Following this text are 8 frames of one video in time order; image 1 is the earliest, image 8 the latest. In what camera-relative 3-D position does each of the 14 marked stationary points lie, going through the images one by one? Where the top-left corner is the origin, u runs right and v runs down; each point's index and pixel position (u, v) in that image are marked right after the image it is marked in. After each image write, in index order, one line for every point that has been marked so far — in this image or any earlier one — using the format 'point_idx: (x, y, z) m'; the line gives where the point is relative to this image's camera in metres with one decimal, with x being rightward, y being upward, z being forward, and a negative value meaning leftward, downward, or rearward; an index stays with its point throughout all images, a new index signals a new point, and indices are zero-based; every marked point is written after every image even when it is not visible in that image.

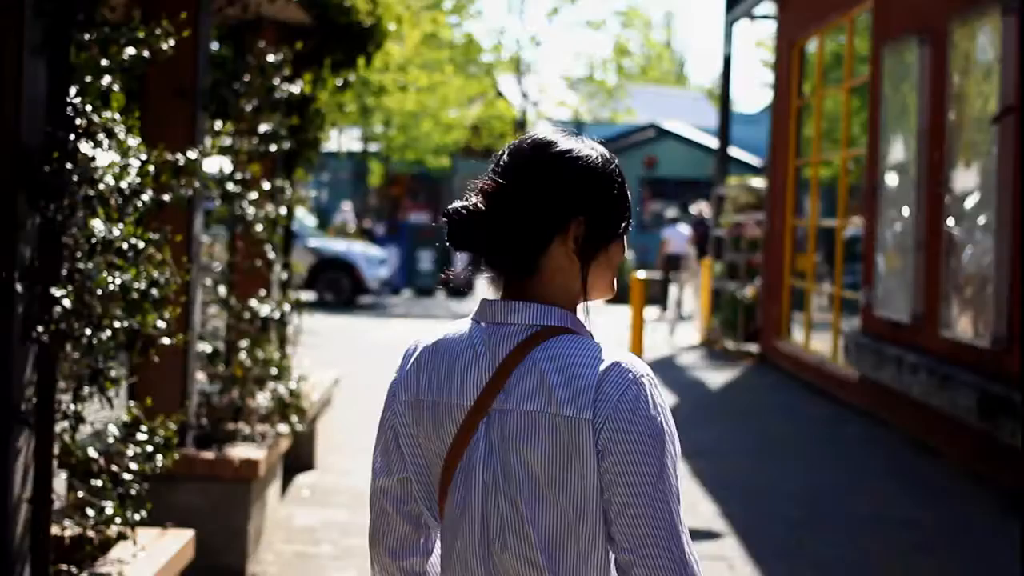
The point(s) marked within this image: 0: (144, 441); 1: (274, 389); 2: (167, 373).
0: (-1.1, -0.5, +5.3) m
1: (-1.1, -0.5, +7.9) m
2: (-1.4, -0.4, +6.8) m
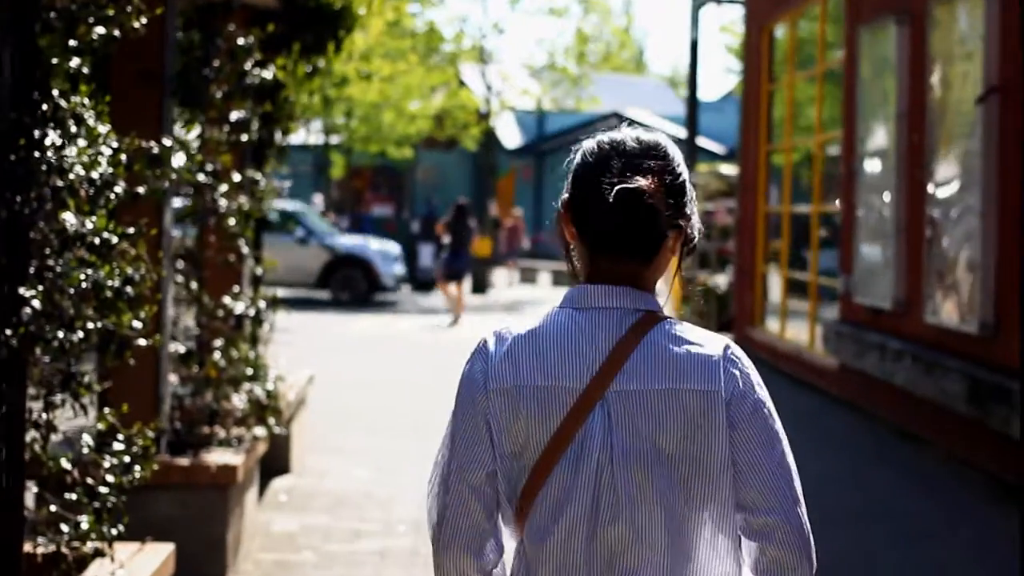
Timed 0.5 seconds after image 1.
0: (-1.1, -0.5, +4.9) m
1: (-1.1, -0.5, +7.5) m
2: (-1.4, -0.4, +6.4) m
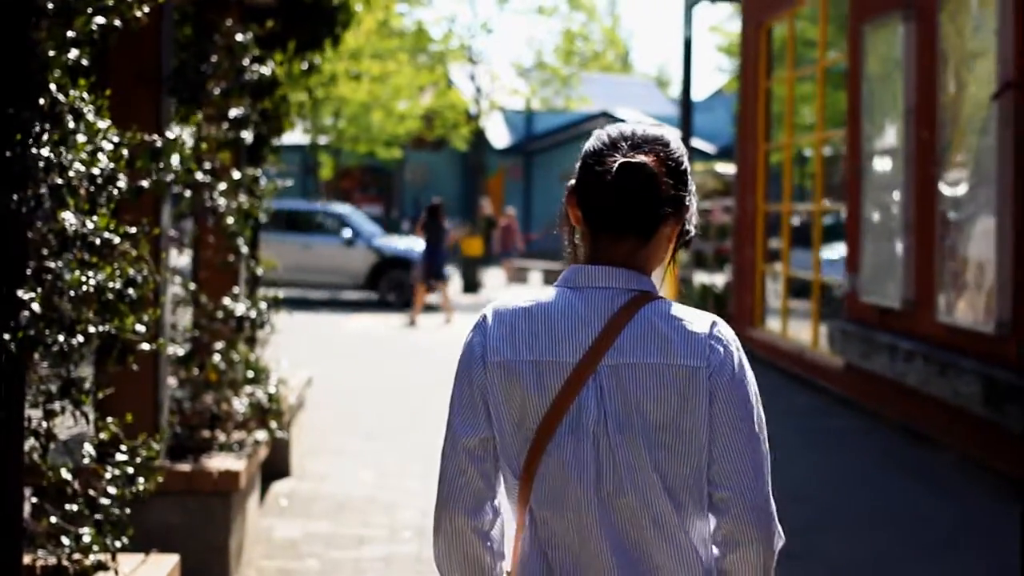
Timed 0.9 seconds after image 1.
0: (-1.1, -0.5, +4.7) m
1: (-1.1, -0.5, +7.4) m
2: (-1.4, -0.4, +6.3) m
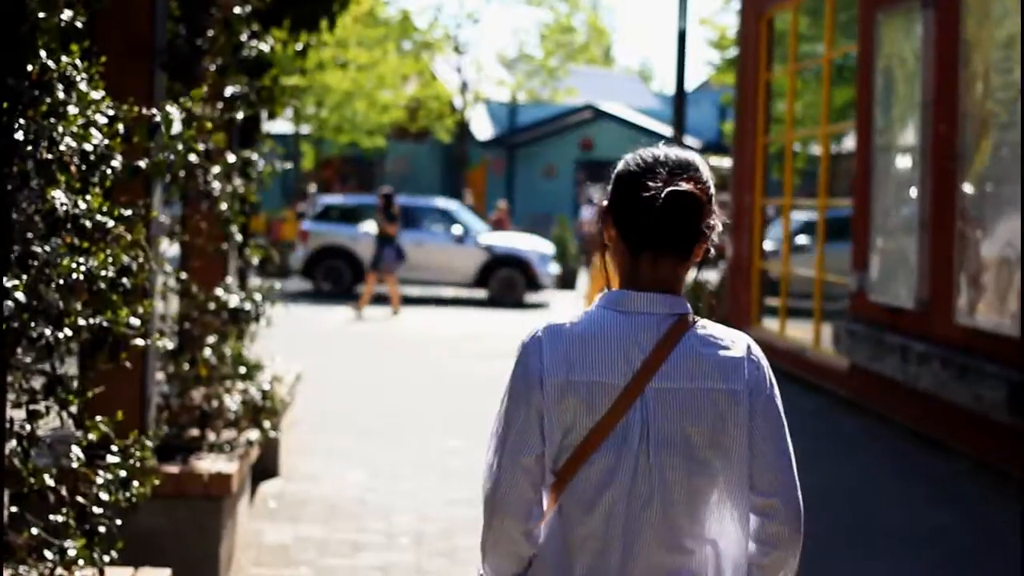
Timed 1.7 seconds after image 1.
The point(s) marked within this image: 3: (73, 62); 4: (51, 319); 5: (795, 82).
0: (-1.0, -0.5, +4.3) m
1: (-1.1, -0.4, +6.9) m
2: (-1.3, -0.3, +5.8) m
3: (-1.0, +0.5, +4.0) m
4: (-1.1, -0.1, +3.9) m
5: (+2.4, +1.7, +14.5) m
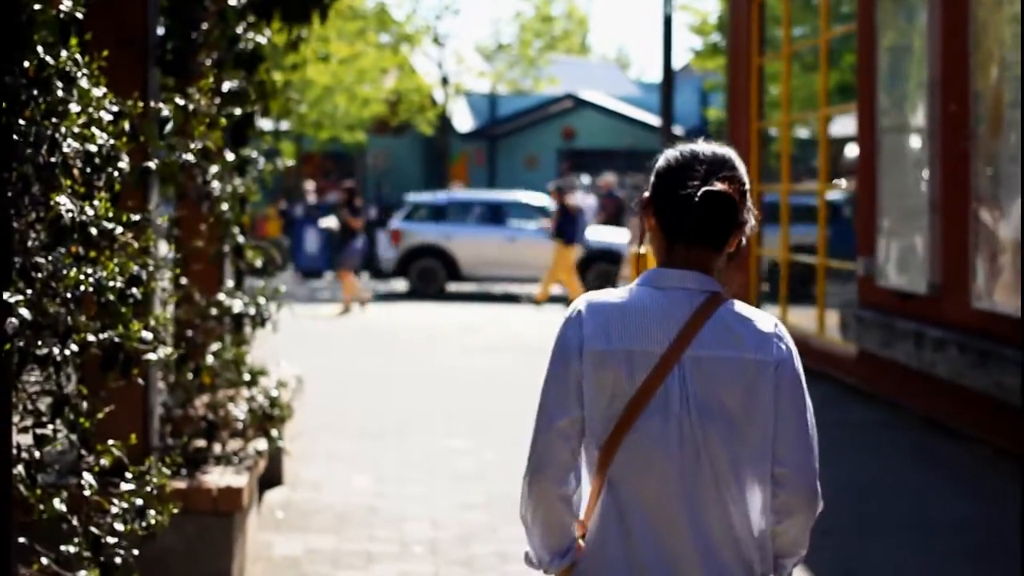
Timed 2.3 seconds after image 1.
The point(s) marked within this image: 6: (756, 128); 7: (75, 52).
0: (-0.9, -0.5, +4.0) m
1: (-1.0, -0.4, +6.7) m
2: (-1.2, -0.4, +5.6) m
3: (-0.9, +0.5, +3.7) m
4: (-1.0, -0.1, +3.6) m
5: (+2.3, +1.8, +14.3) m
6: (+2.2, +1.4, +15.4) m
7: (-1.0, +0.5, +3.7) m
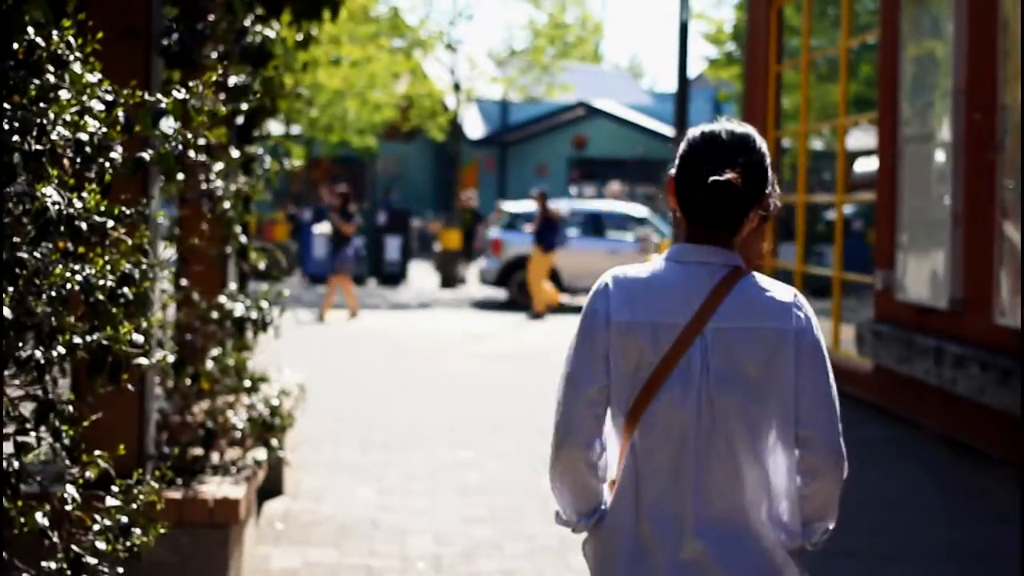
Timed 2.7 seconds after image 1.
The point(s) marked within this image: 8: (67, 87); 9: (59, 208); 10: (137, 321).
0: (-0.9, -0.5, +3.8) m
1: (-1.0, -0.5, +6.4) m
2: (-1.2, -0.4, +5.3) m
3: (-0.9, +0.5, +3.5) m
4: (-0.9, -0.1, +3.4) m
5: (+2.4, +1.7, +14.0) m
6: (+2.3, +1.3, +15.1) m
7: (-0.9, +0.5, +3.5) m
8: (-0.9, +0.4, +3.4) m
9: (-0.9, +0.2, +3.4) m
10: (-0.9, -0.1, +4.0) m
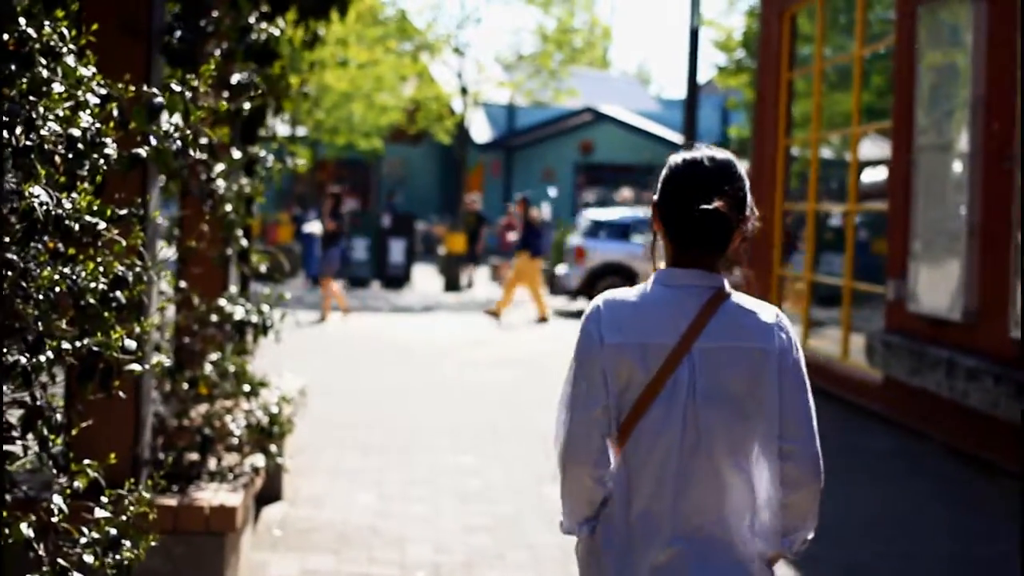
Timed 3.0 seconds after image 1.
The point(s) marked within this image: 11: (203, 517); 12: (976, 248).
0: (-0.9, -0.5, +3.7) m
1: (-1.0, -0.5, +6.3) m
2: (-1.2, -0.4, +5.2) m
3: (-0.9, +0.5, +3.3) m
4: (-0.9, -0.1, +3.3) m
5: (+2.5, +1.7, +13.9) m
6: (+2.3, +1.2, +15.0) m
7: (-0.9, +0.5, +3.4) m
8: (-0.9, +0.4, +3.3) m
9: (-0.9, +0.2, +3.3) m
10: (-0.9, -0.1, +3.9) m
11: (-1.0, -0.7, +5.3) m
12: (+2.6, +0.2, +9.5) m
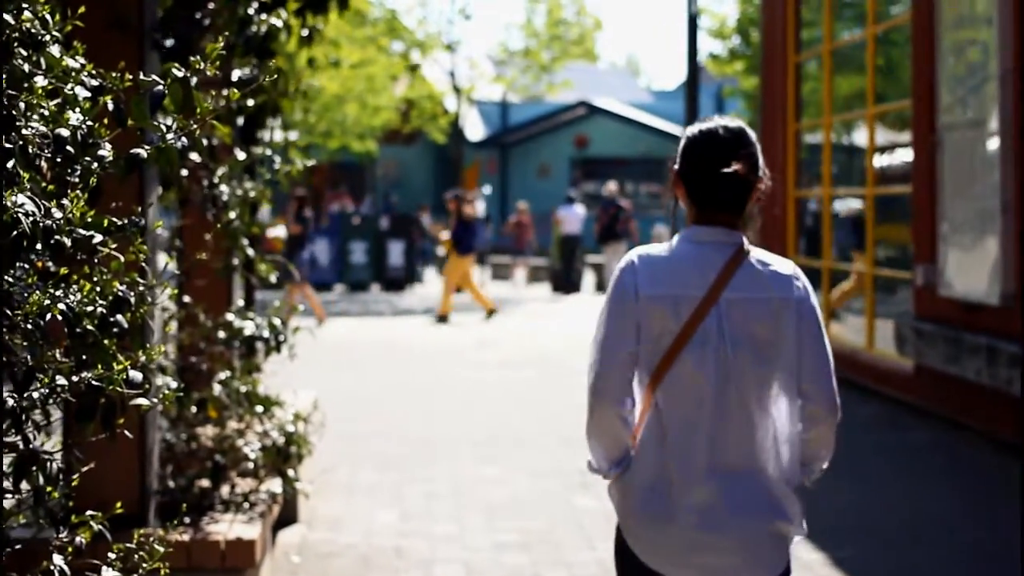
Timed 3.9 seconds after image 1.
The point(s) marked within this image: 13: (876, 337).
0: (-0.8, -0.5, +3.2) m
1: (-0.8, -0.5, +5.9) m
2: (-1.1, -0.4, +4.7) m
3: (-0.8, +0.5, +2.9) m
4: (-0.8, -0.1, +2.8) m
5: (+2.5, +1.8, +13.4) m
6: (+2.4, +1.3, +14.5) m
7: (-0.8, +0.5, +2.9) m
8: (-0.8, +0.4, +2.9) m
9: (-0.8, +0.1, +2.8) m
10: (-0.7, -0.1, +3.4) m
11: (-0.8, -0.7, +4.8) m
12: (+2.6, +0.3, +9.1) m
13: (+2.6, -0.4, +12.3) m
